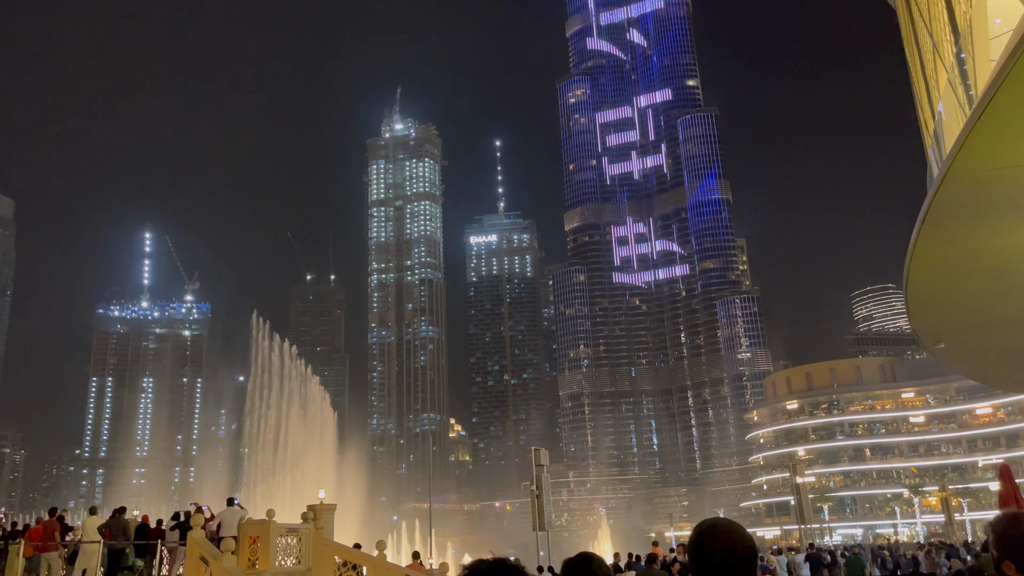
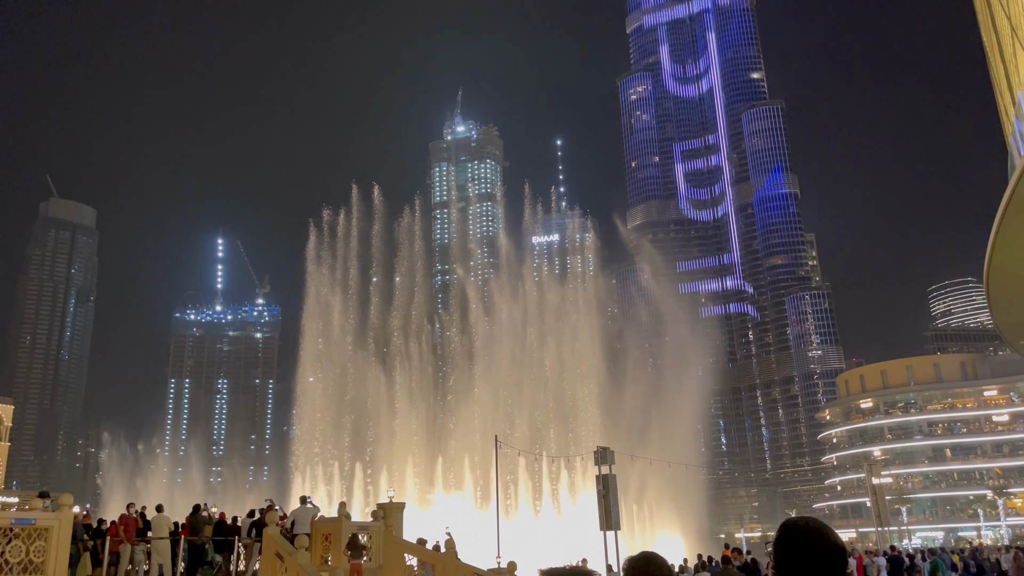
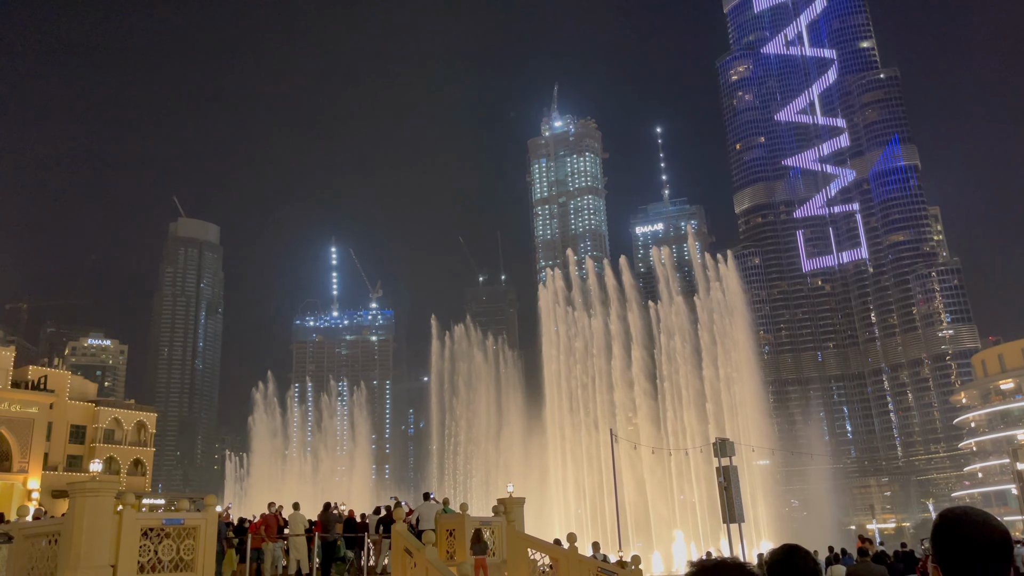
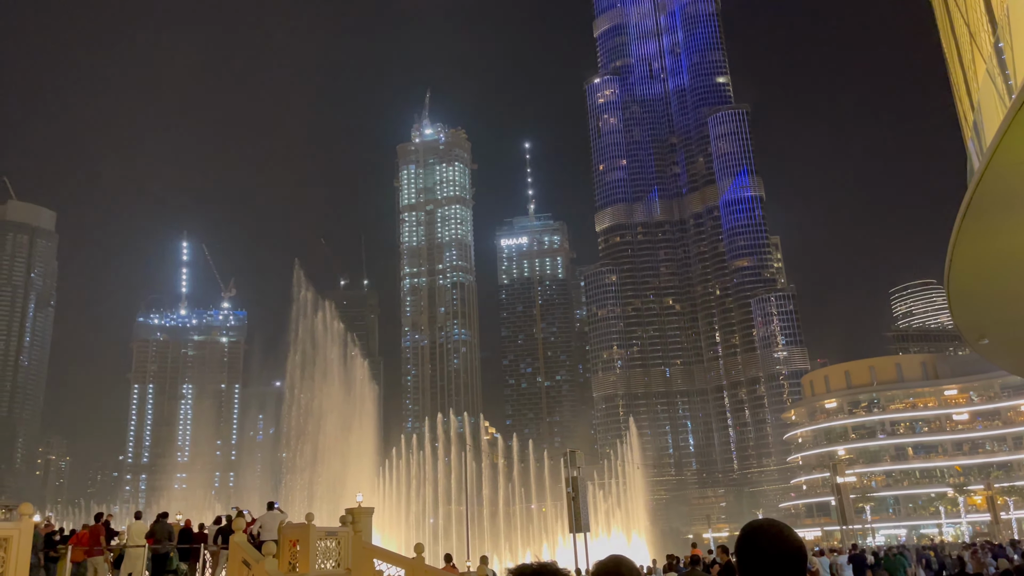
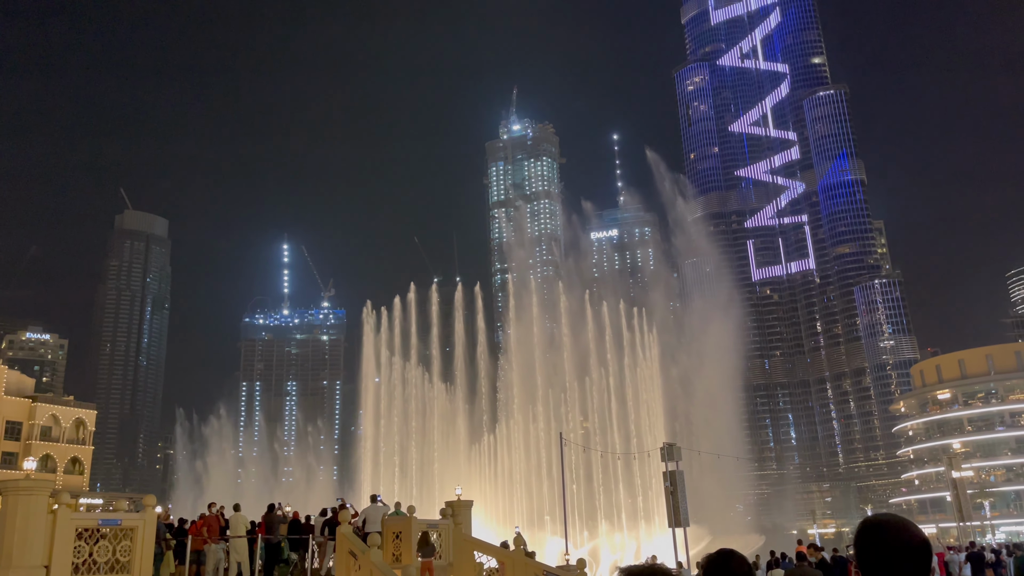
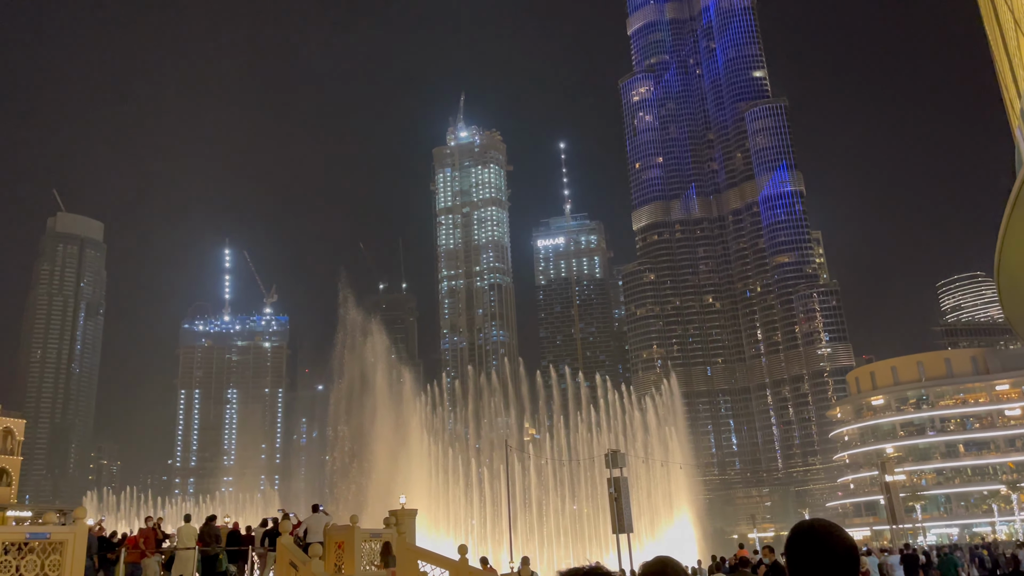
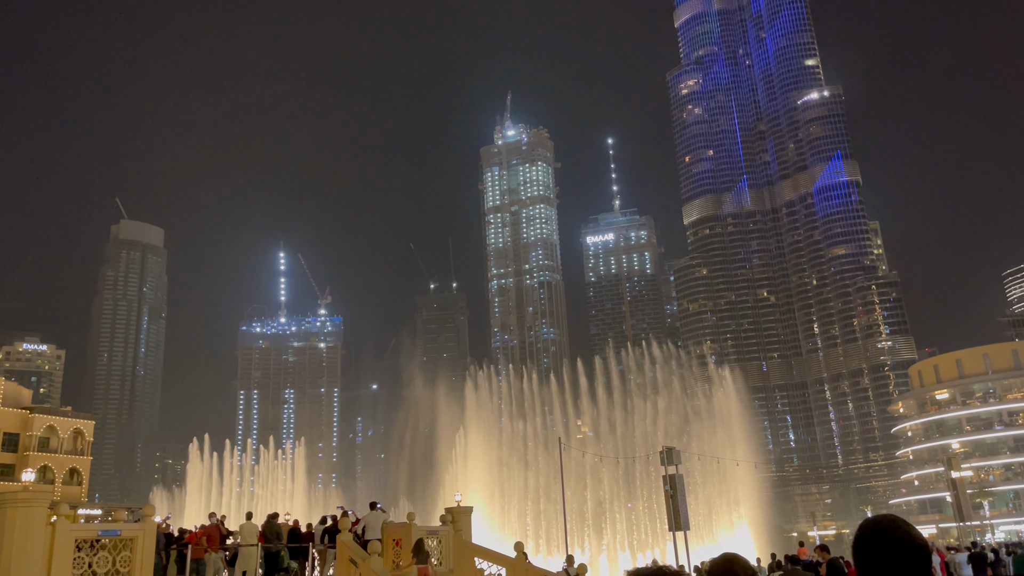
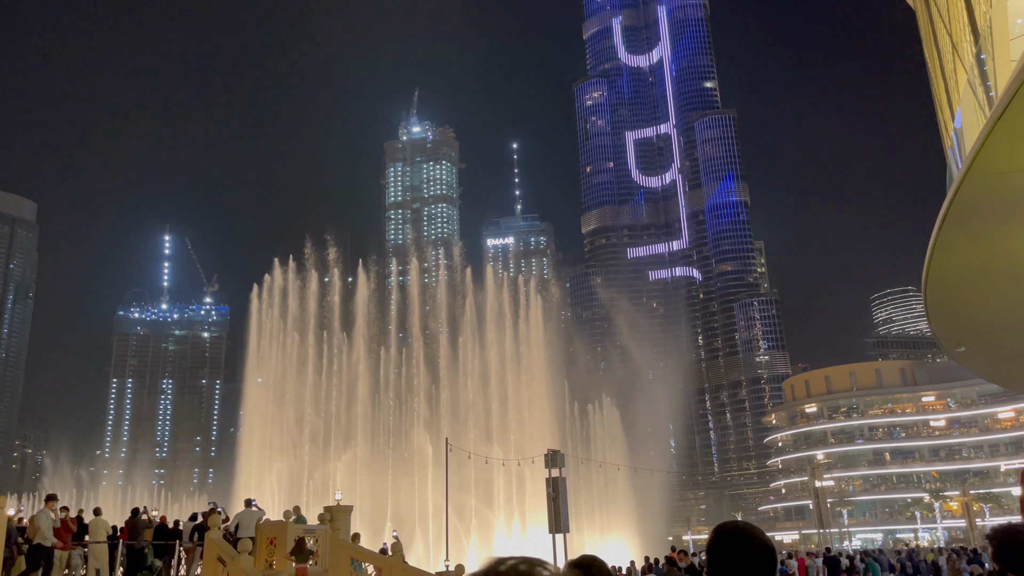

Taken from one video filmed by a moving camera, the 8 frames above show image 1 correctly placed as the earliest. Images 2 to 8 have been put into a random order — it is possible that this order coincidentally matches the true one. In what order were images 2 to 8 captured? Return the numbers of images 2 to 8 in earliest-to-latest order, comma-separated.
4, 6, 7, 3, 5, 2, 8
